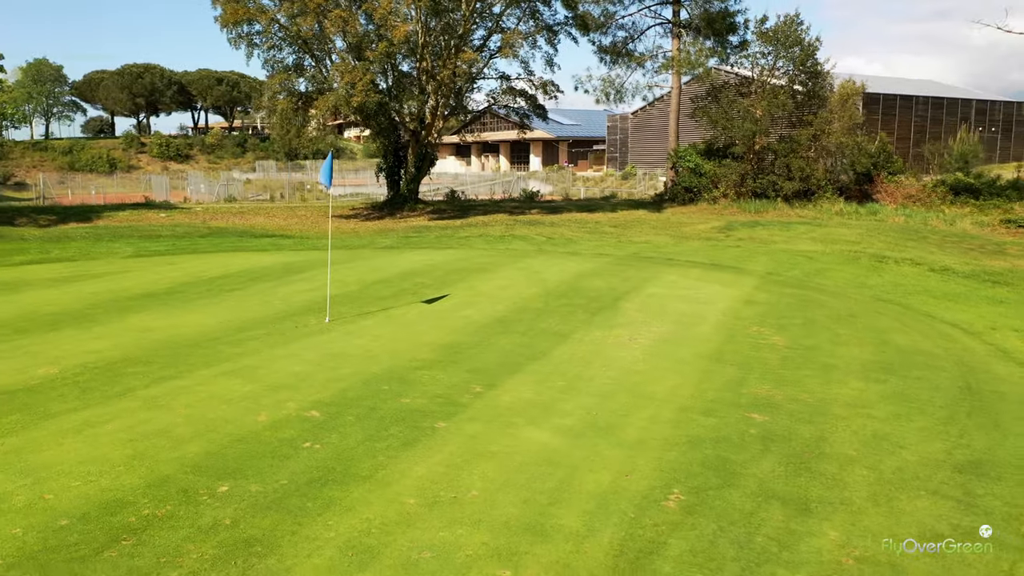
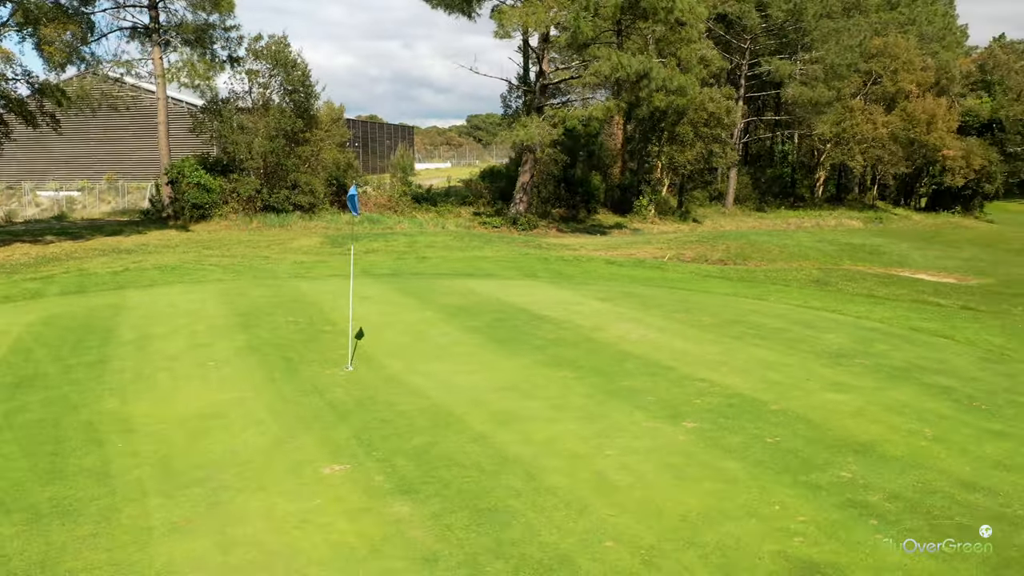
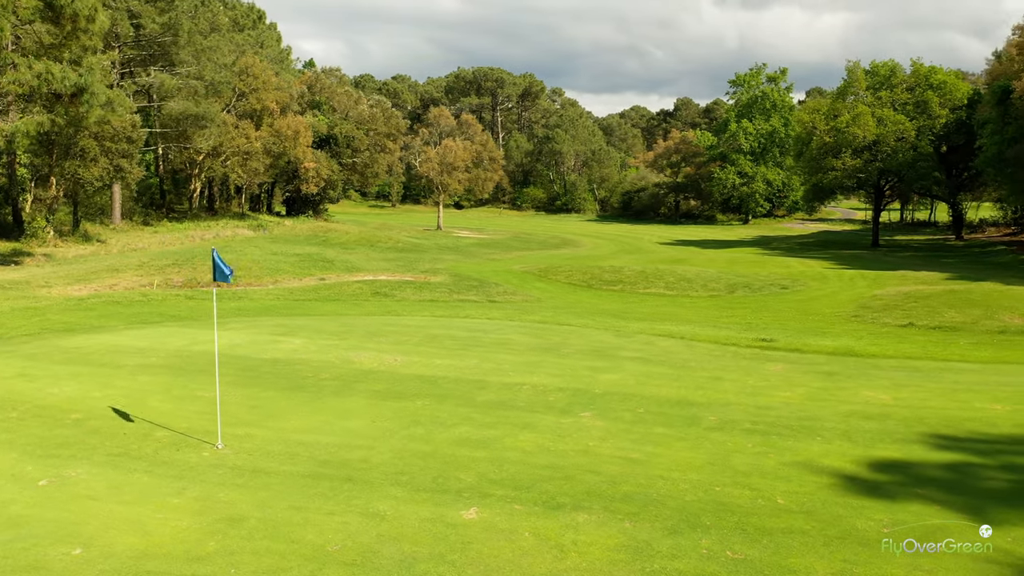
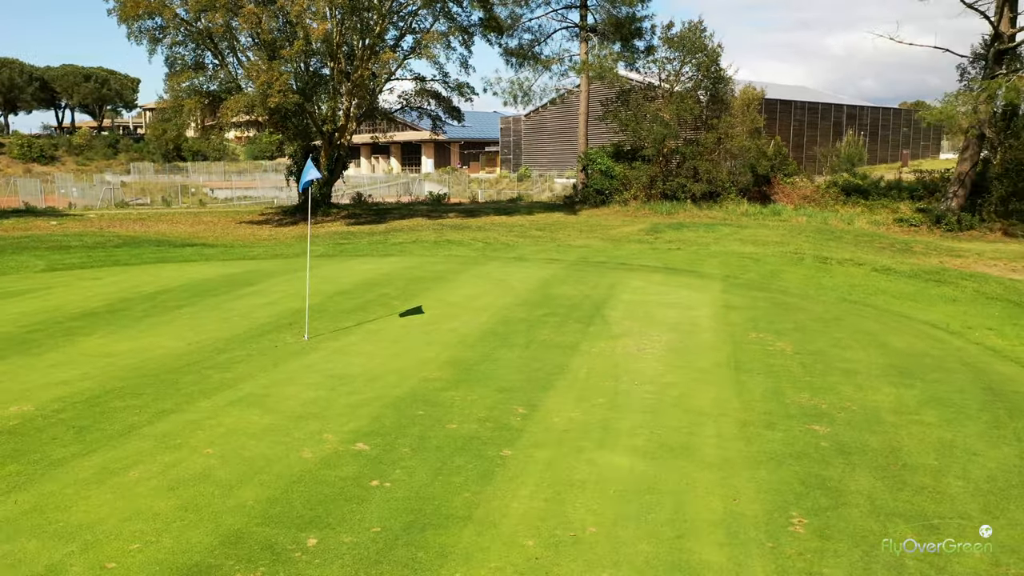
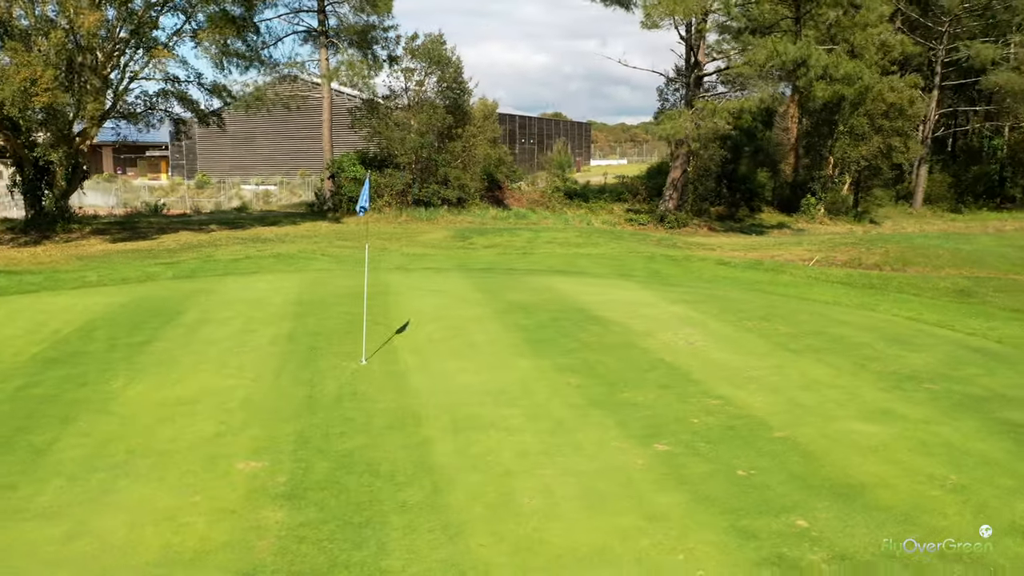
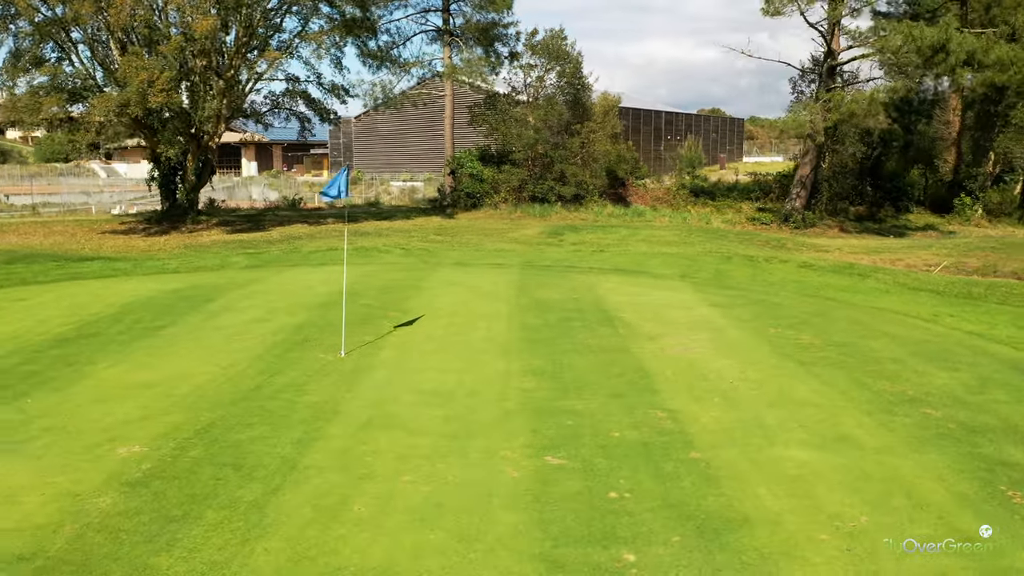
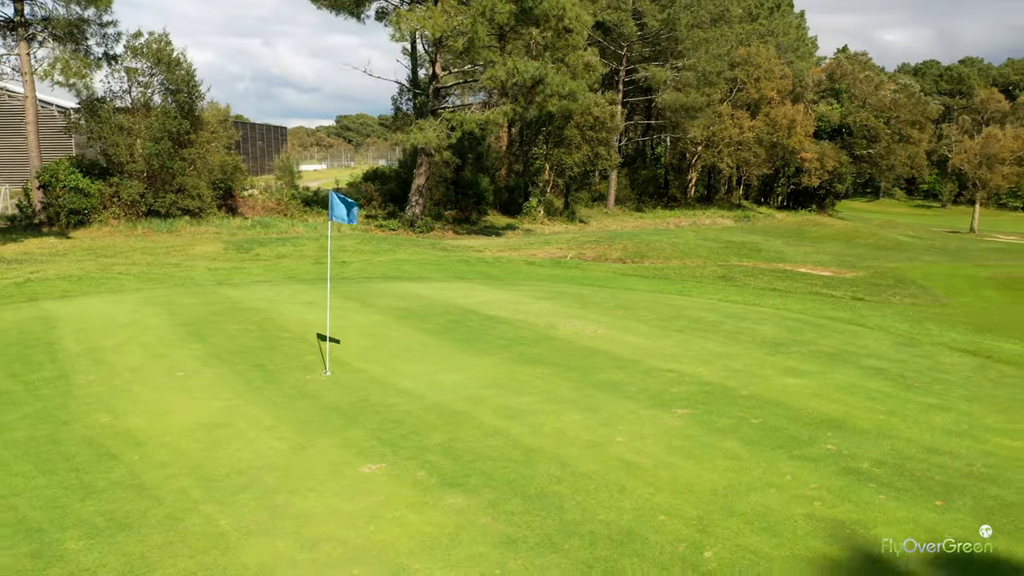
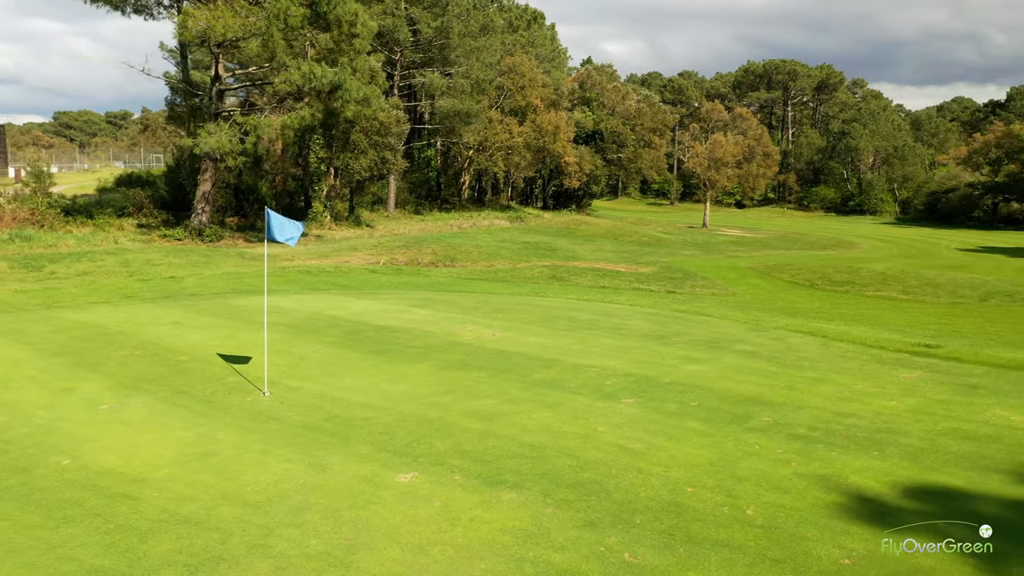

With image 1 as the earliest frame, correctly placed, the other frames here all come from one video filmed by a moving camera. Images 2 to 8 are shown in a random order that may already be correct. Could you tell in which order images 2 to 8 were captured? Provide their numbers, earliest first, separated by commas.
4, 6, 5, 2, 7, 8, 3
